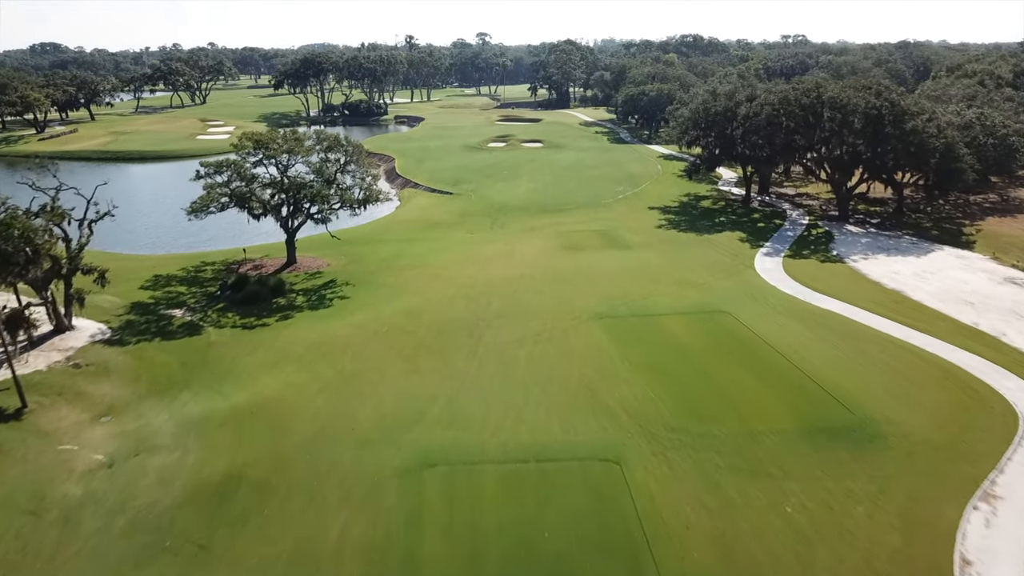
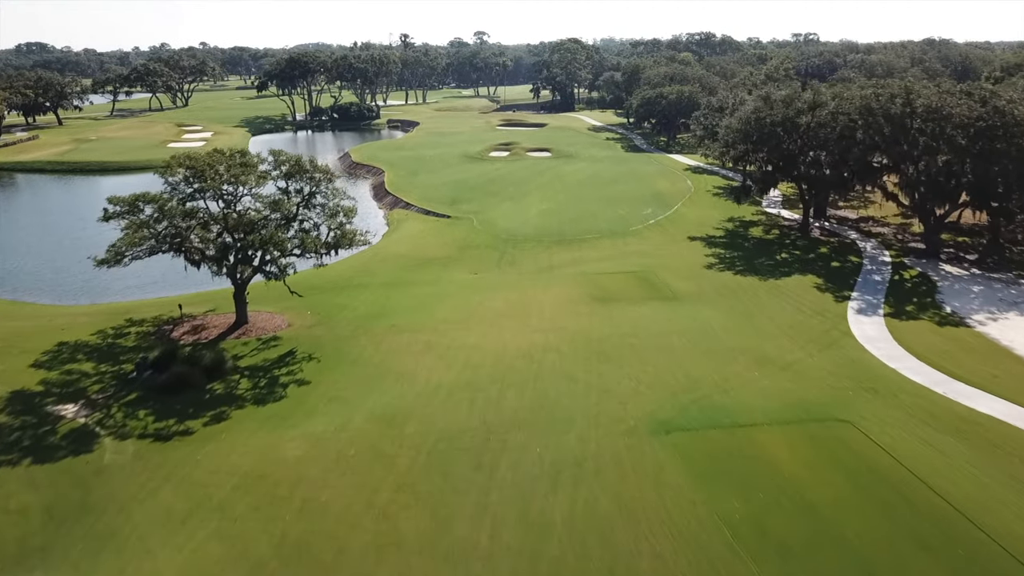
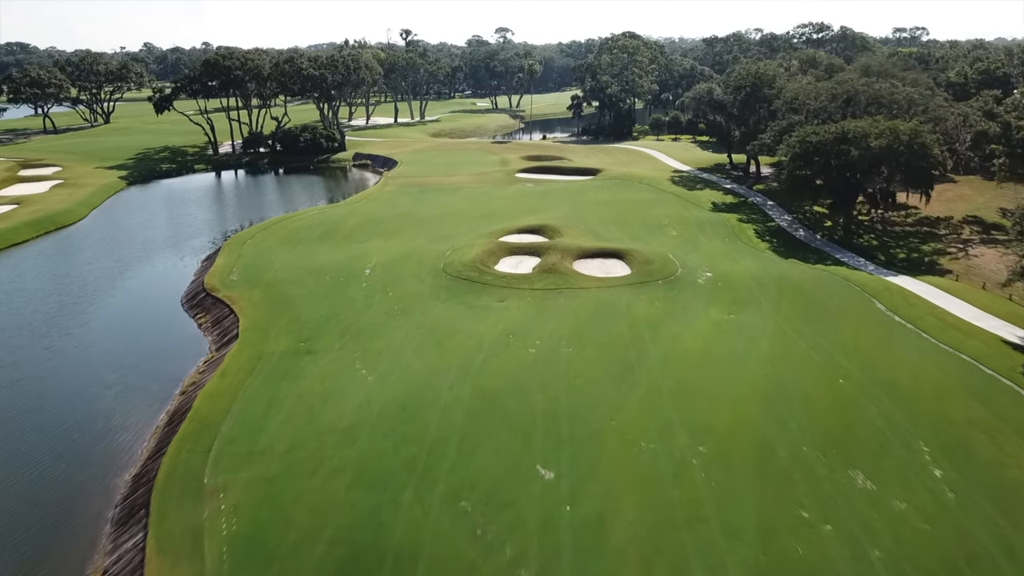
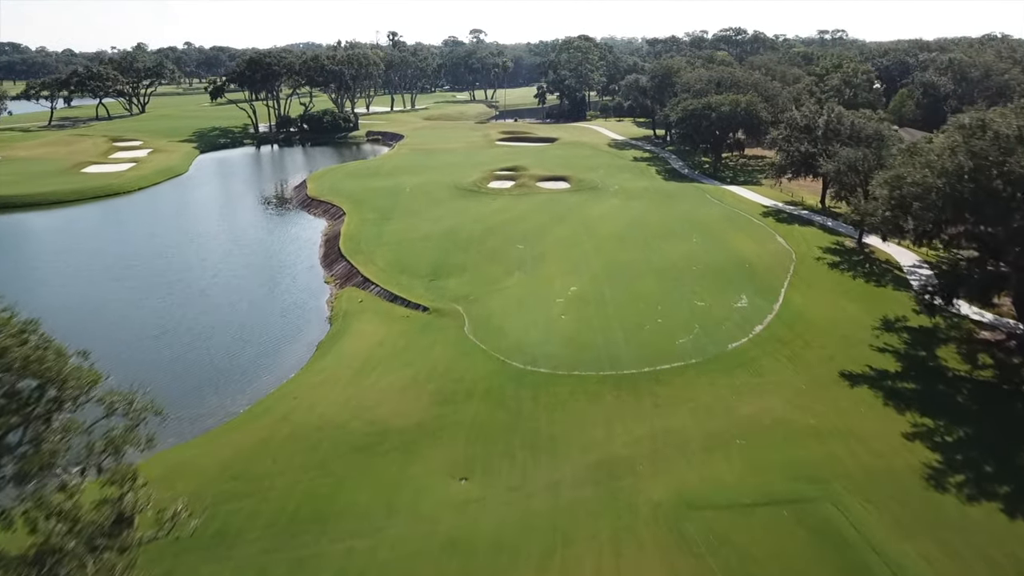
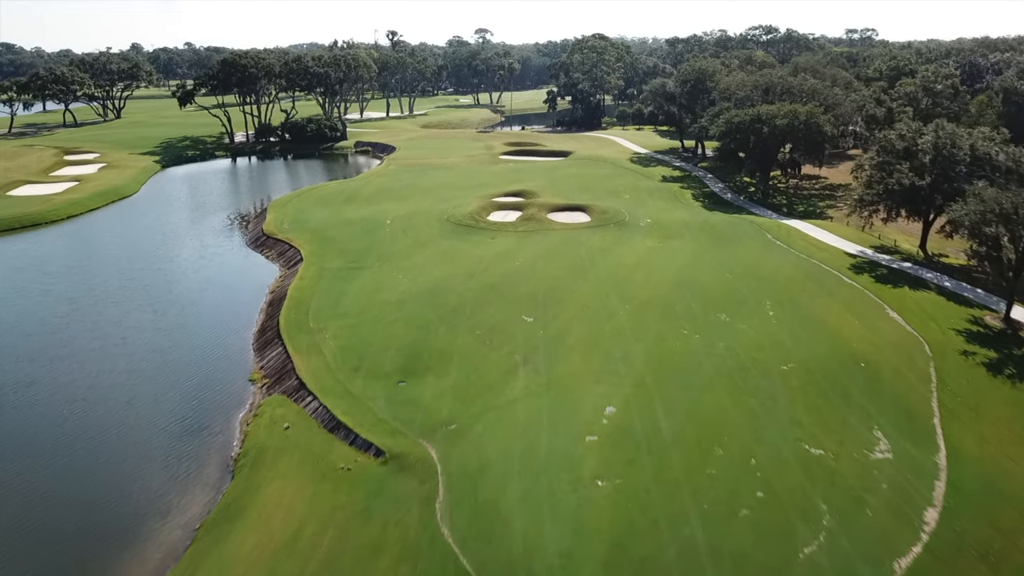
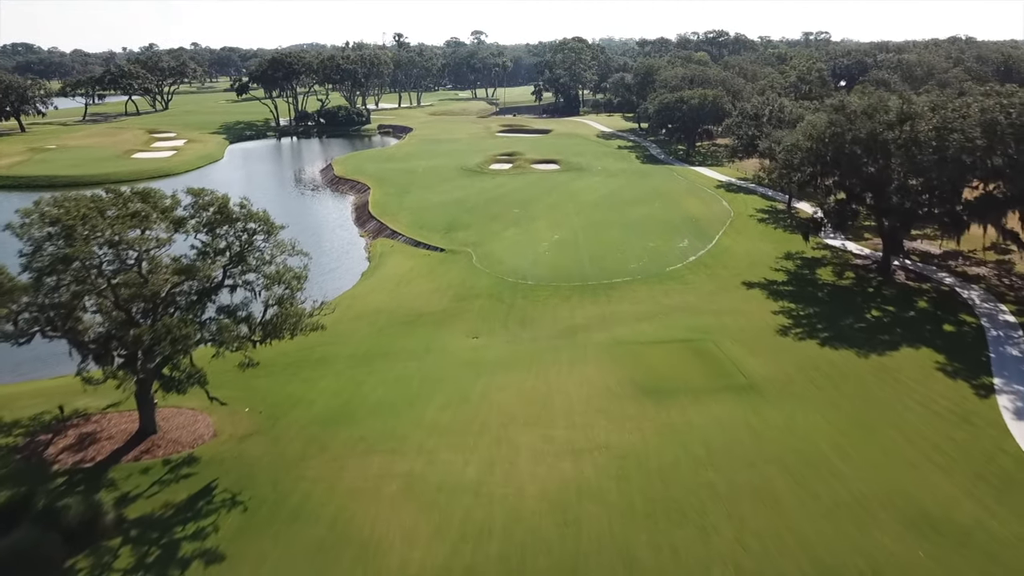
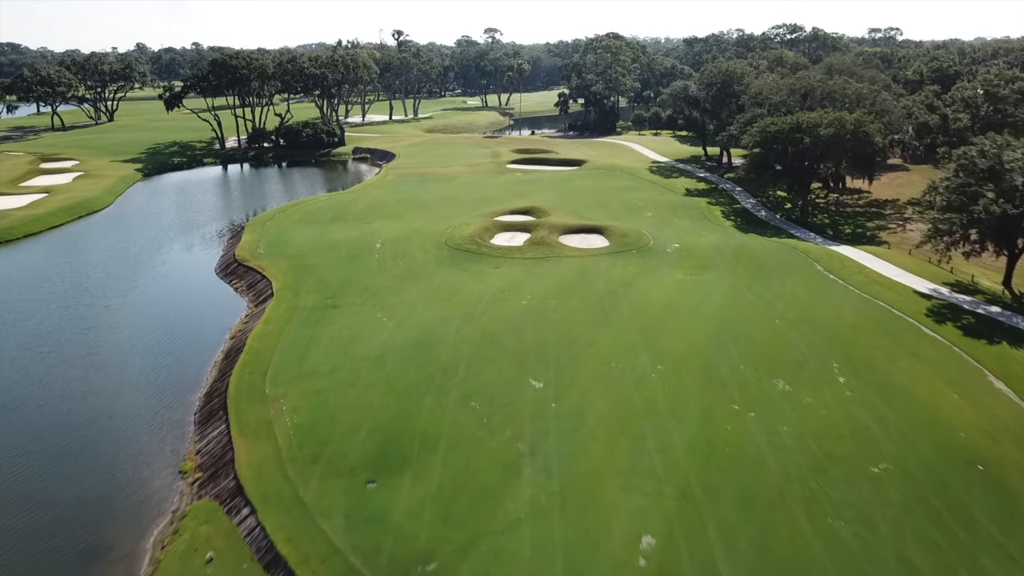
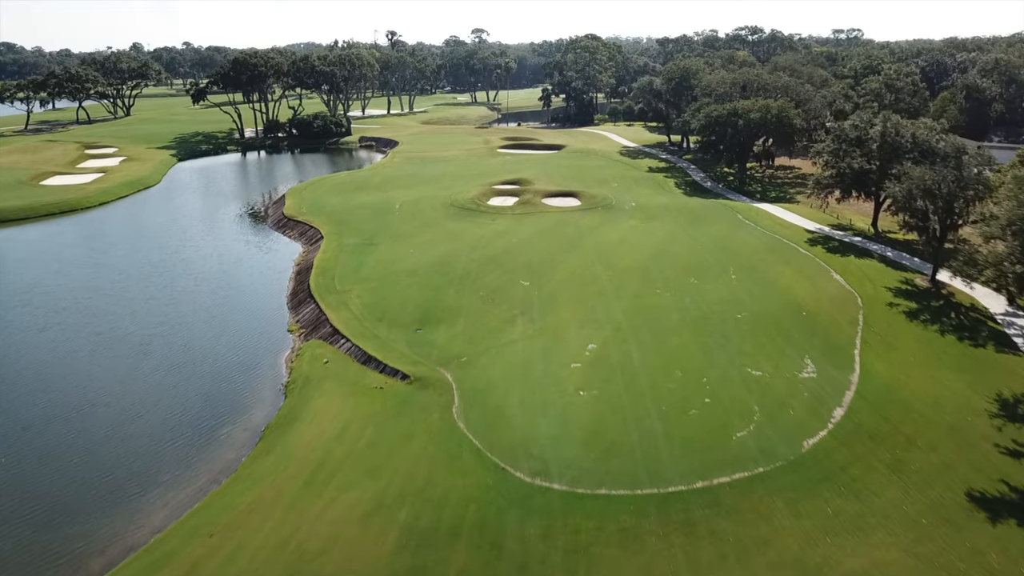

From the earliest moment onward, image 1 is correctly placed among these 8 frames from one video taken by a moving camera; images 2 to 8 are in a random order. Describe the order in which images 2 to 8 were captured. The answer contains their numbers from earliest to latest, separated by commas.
2, 6, 4, 8, 5, 7, 3
